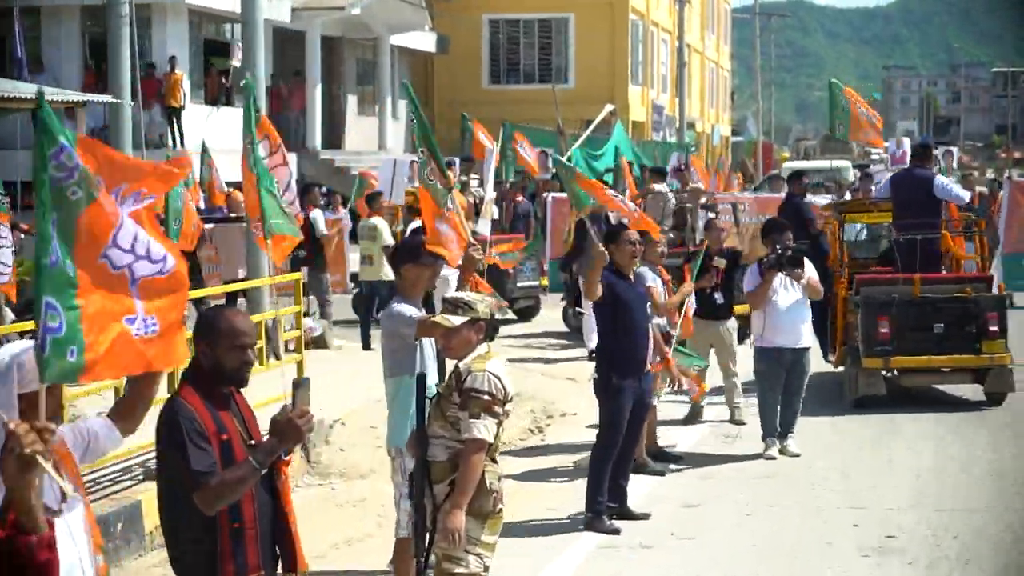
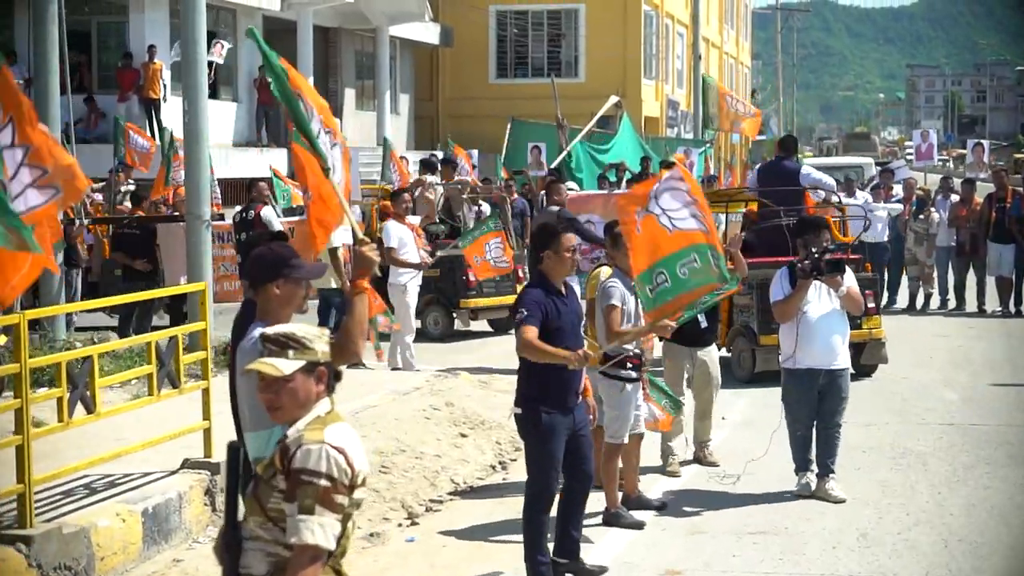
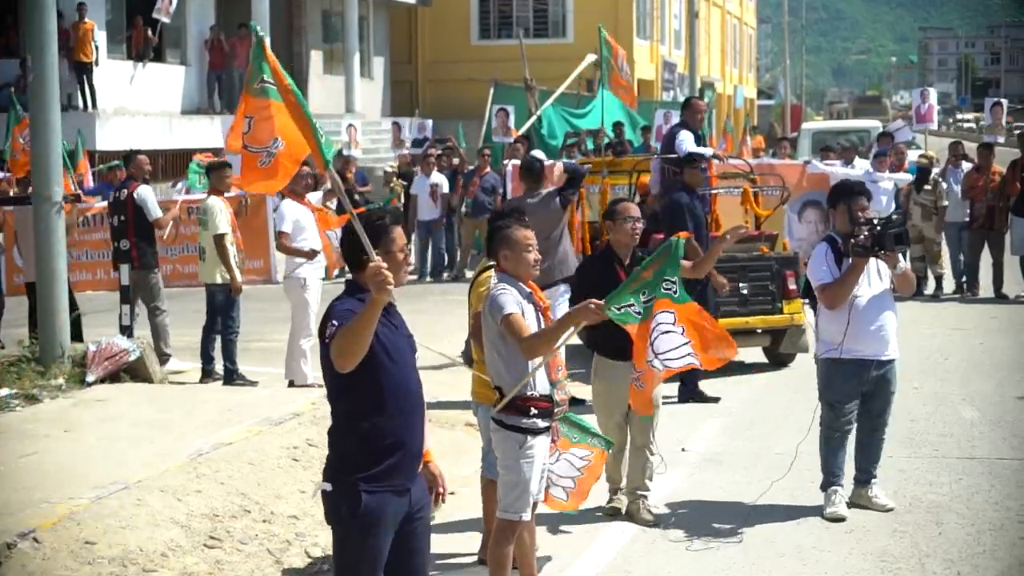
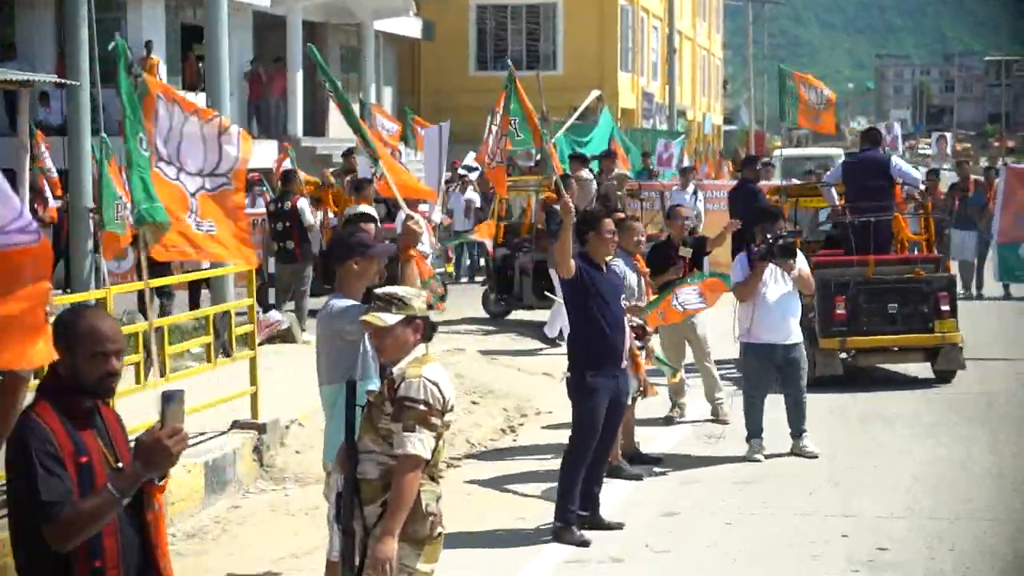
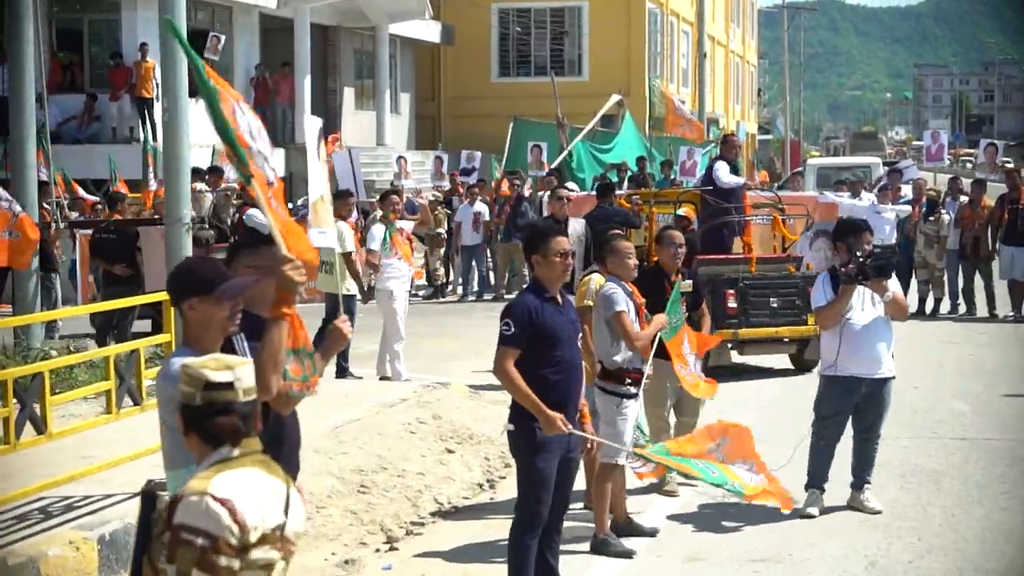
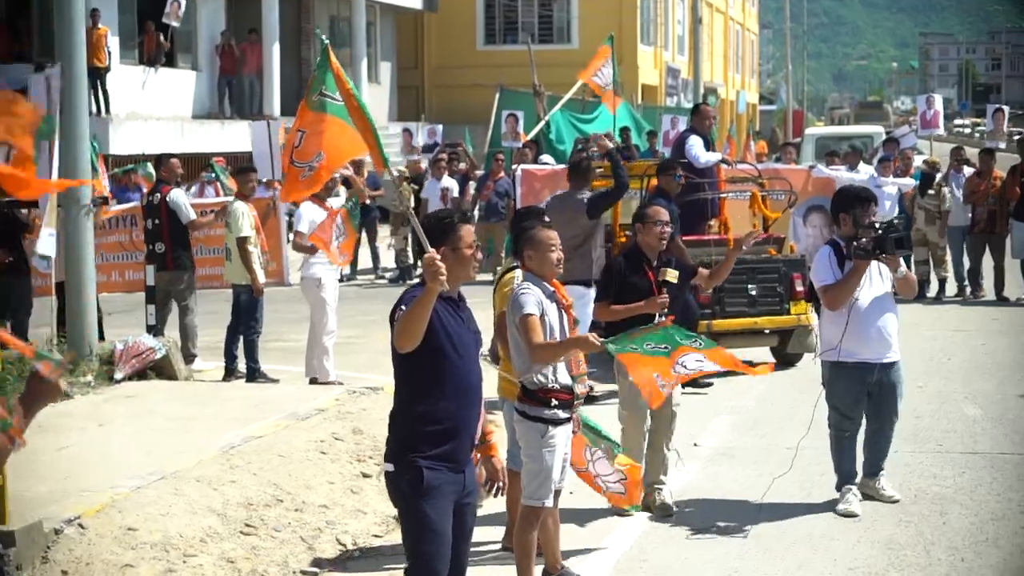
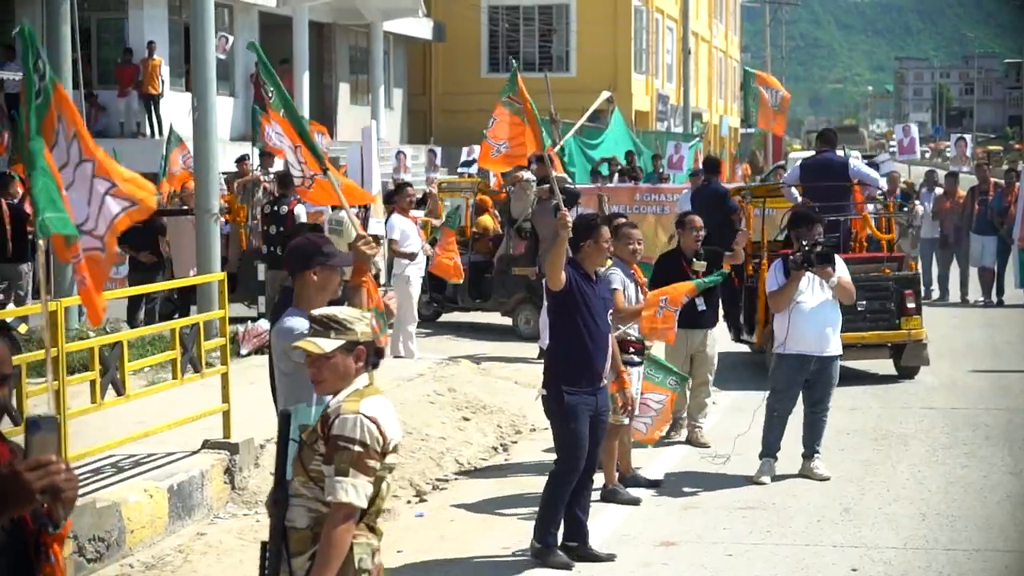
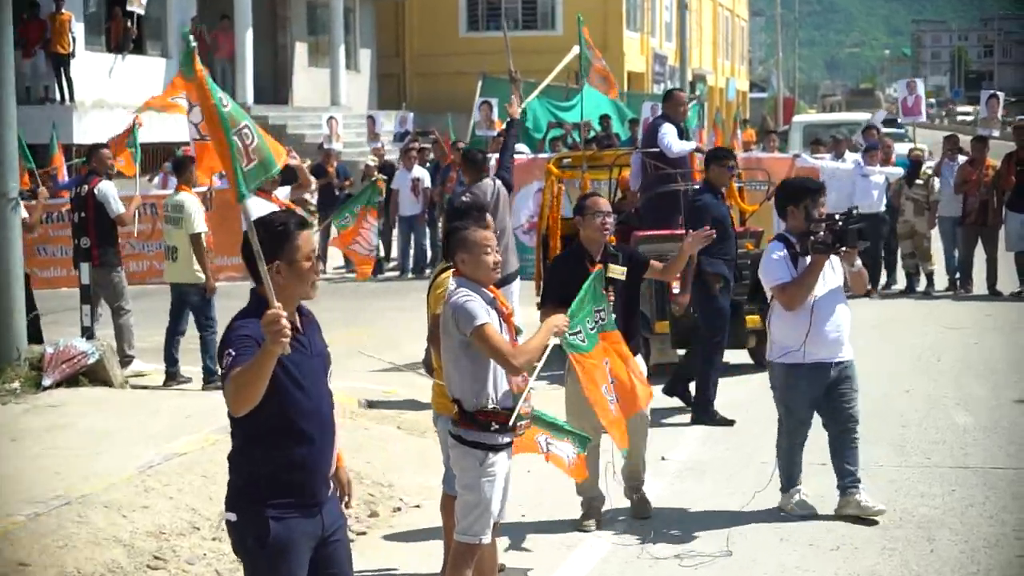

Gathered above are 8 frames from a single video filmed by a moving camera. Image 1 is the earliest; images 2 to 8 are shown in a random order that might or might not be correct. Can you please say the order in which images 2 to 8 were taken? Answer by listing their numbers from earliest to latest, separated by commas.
4, 7, 2, 5, 6, 3, 8
